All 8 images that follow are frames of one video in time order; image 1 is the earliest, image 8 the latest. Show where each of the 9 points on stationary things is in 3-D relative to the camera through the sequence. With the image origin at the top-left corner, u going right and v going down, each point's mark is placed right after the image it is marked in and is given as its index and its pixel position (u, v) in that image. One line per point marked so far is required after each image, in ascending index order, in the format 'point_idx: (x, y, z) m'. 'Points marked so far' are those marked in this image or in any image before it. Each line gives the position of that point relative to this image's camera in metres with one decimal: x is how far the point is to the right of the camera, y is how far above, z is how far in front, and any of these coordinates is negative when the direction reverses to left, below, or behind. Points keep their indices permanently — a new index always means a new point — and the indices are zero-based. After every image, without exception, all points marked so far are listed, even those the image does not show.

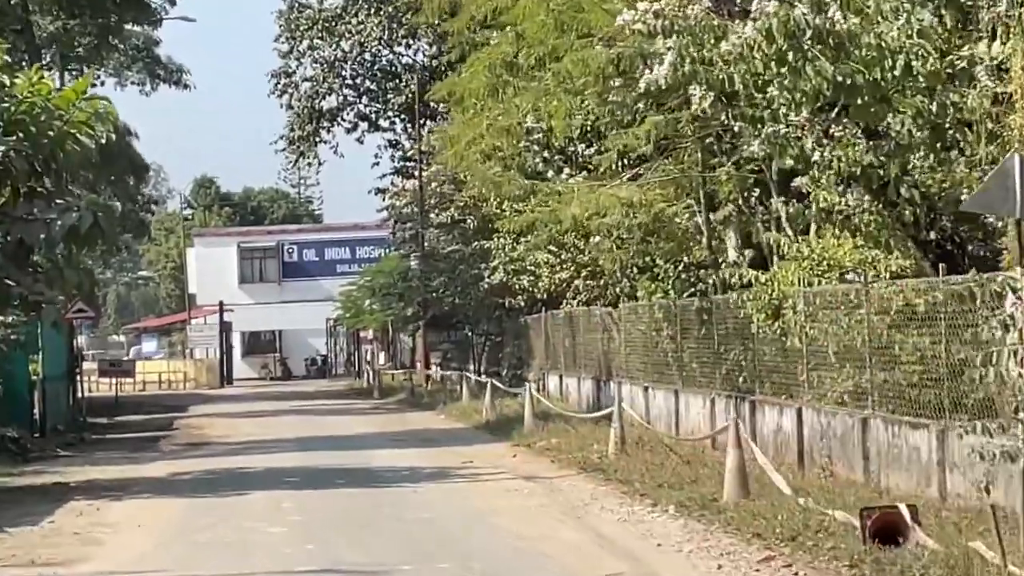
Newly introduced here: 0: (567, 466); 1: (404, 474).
0: (+0.5, -1.6, +19.7) m
1: (-1.0, -1.7, +19.6) m
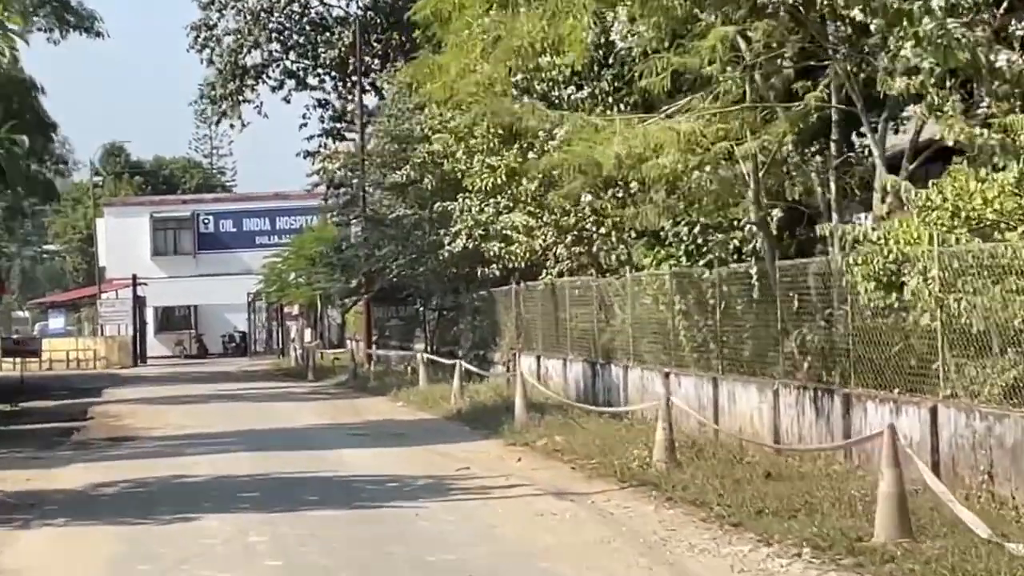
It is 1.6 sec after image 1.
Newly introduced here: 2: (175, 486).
0: (+0.6, -1.3, +15.5) m
1: (-0.9, -1.4, +15.4) m
2: (-2.5, -1.5, +16.1) m
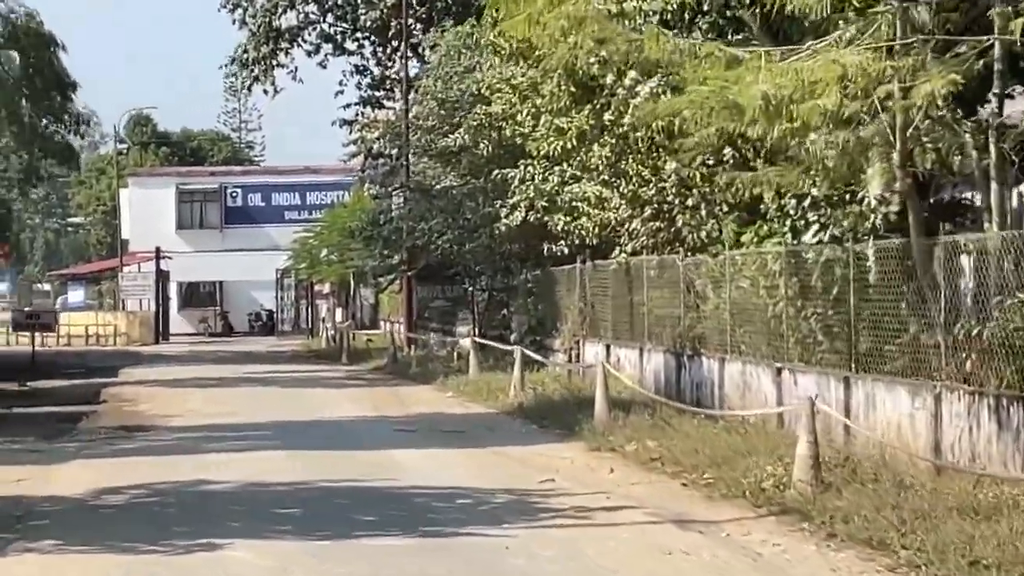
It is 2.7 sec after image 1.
0: (+1.2, -1.2, +12.5) m
1: (-0.3, -1.2, +12.4) m
2: (-1.9, -1.2, +13.1) m
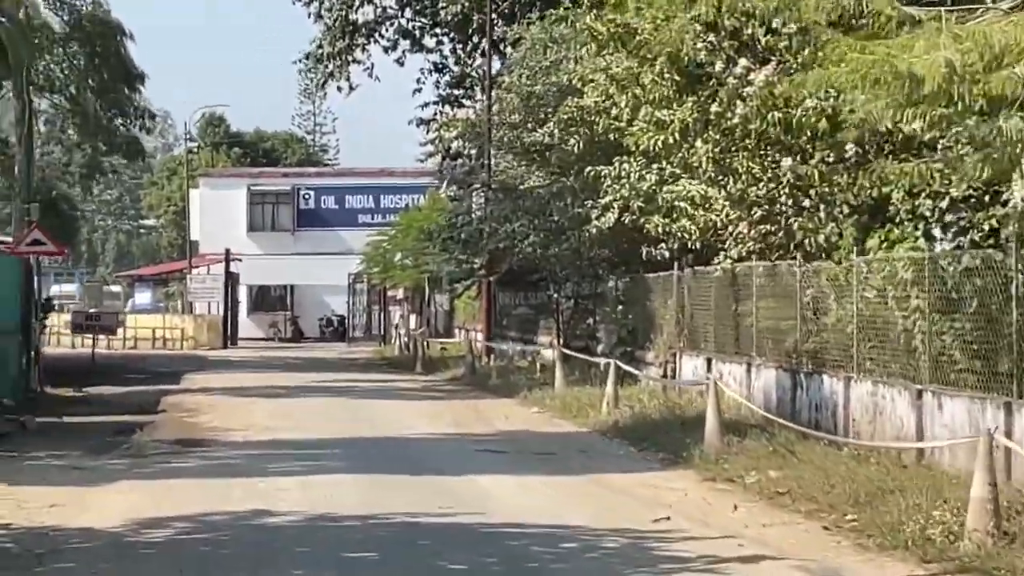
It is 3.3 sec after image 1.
0: (+1.7, -1.2, +10.5) m
1: (+0.3, -1.3, +10.4) m
2: (-1.3, -1.2, +11.2) m
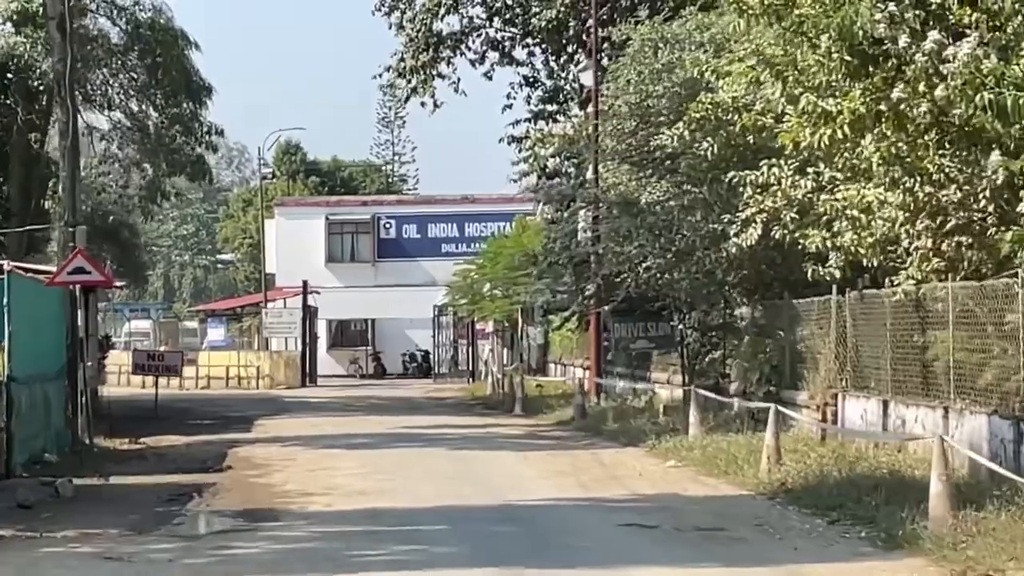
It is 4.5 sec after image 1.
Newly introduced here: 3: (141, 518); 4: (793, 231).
0: (+2.5, -1.3, +6.6) m
1: (+1.0, -1.3, +6.6) m
2: (-0.6, -1.4, +7.4) m
3: (-2.6, -1.6, +15.2) m
4: (+2.6, +0.5, +19.9) m
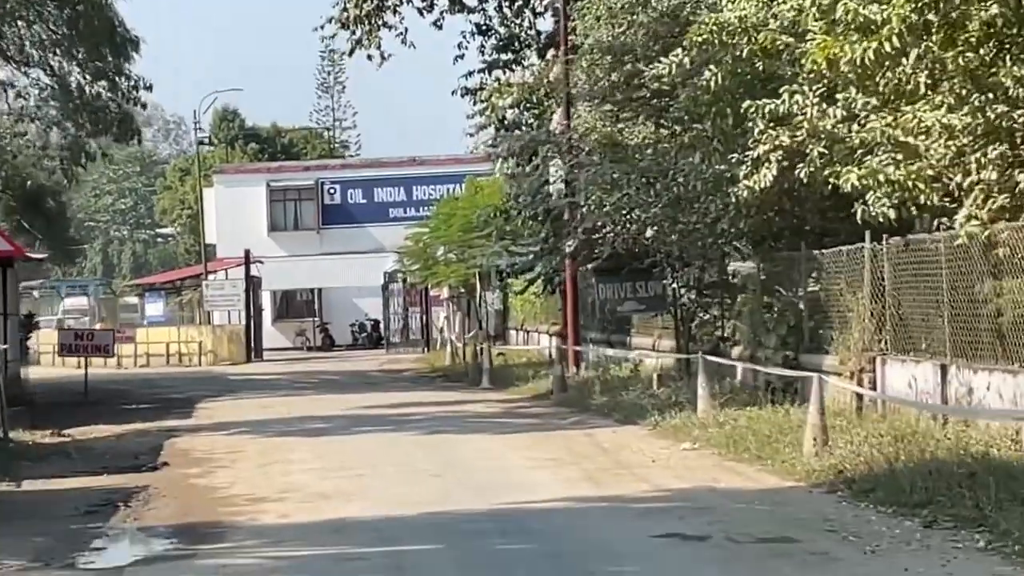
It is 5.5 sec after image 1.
0: (+2.7, -1.1, +3.7) m
1: (+1.2, -1.2, +3.7) m
2: (-0.4, -1.2, +4.5) m
3: (-2.6, -1.4, +12.2) m
4: (+2.4, +0.9, +17.0) m
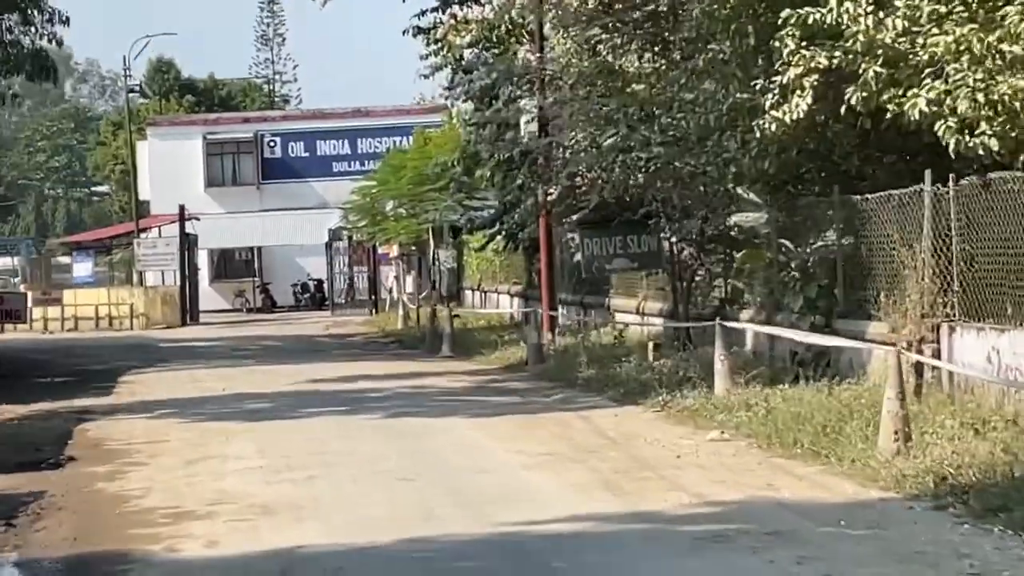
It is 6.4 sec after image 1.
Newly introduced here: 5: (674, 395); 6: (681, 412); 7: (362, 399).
0: (+2.9, -1.0, +0.7) m
1: (+1.5, -1.1, +0.6) m
2: (-0.1, -1.2, +1.3) m
3: (-2.5, -1.2, +9.0) m
4: (+2.3, +1.3, +13.9) m
5: (+1.2, -0.8, +15.8) m
6: (+1.2, -0.8, +14.9) m
7: (-1.3, -0.9, +18.2) m
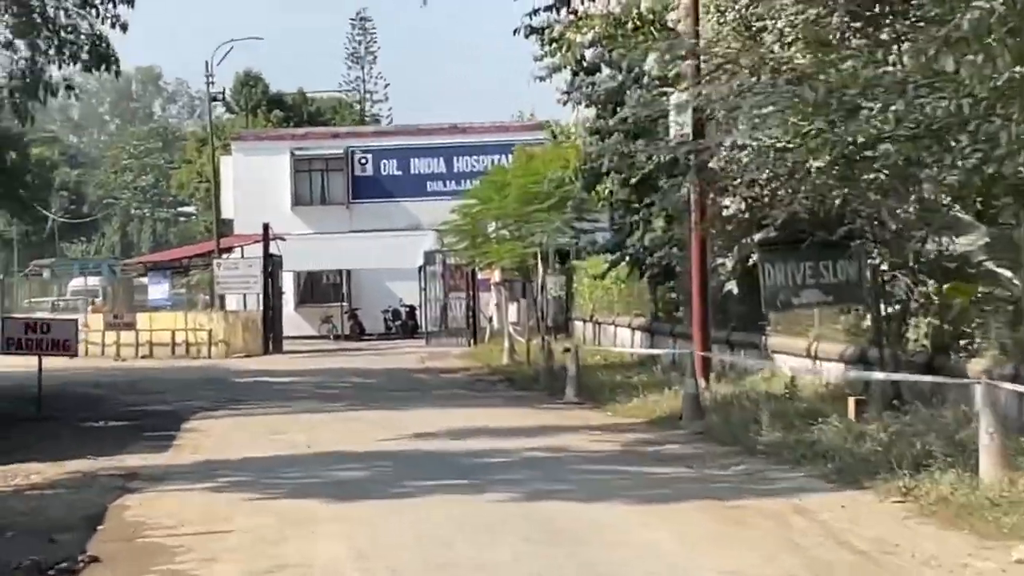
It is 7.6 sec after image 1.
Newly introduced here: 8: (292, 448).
0: (+3.3, -1.1, -3.6) m
1: (+1.9, -1.2, -3.6) m
2: (+0.3, -1.2, -2.8) m
3: (-1.8, -1.3, +5.0) m
4: (+3.2, +1.0, +9.7) m
5: (+2.1, -1.0, +11.6) m
6: (+2.1, -1.1, +10.6) m
7: (-0.2, -1.2, +14.1) m
8: (-1.7, -1.2, +16.4) m
